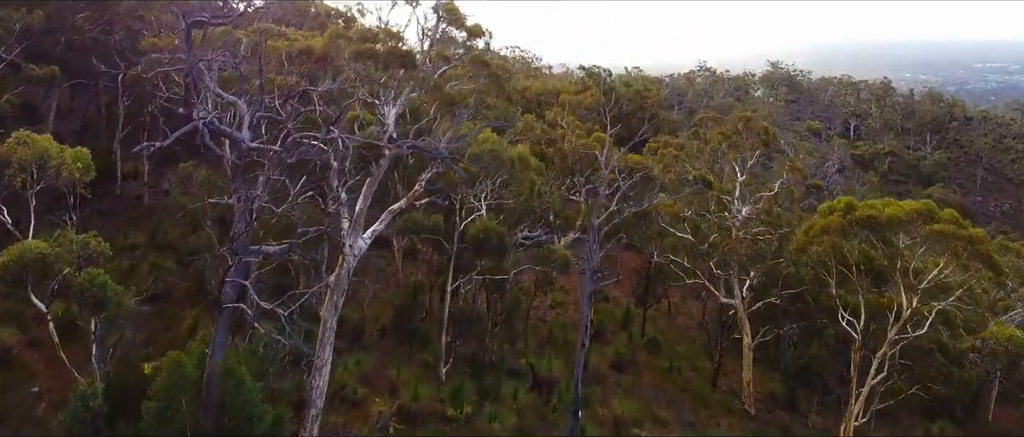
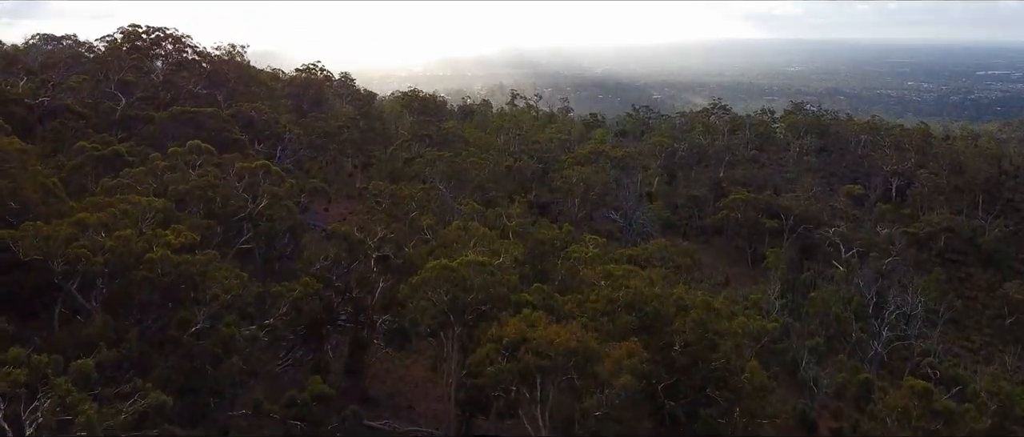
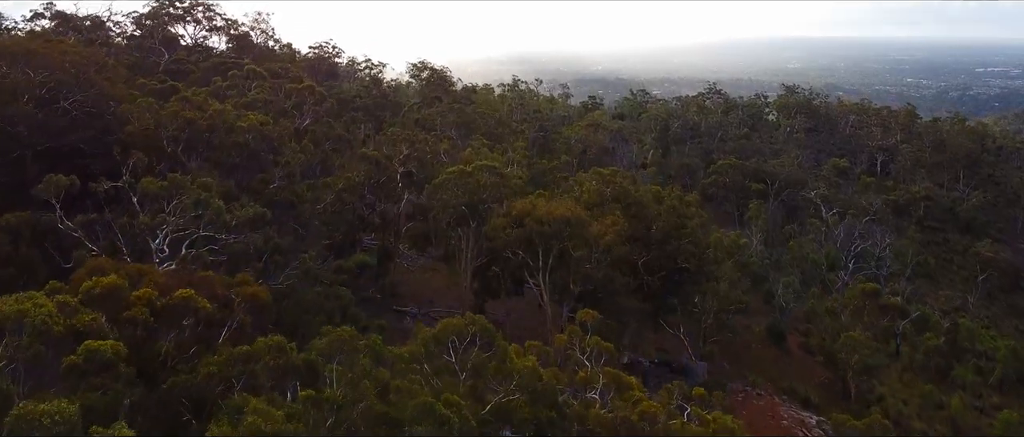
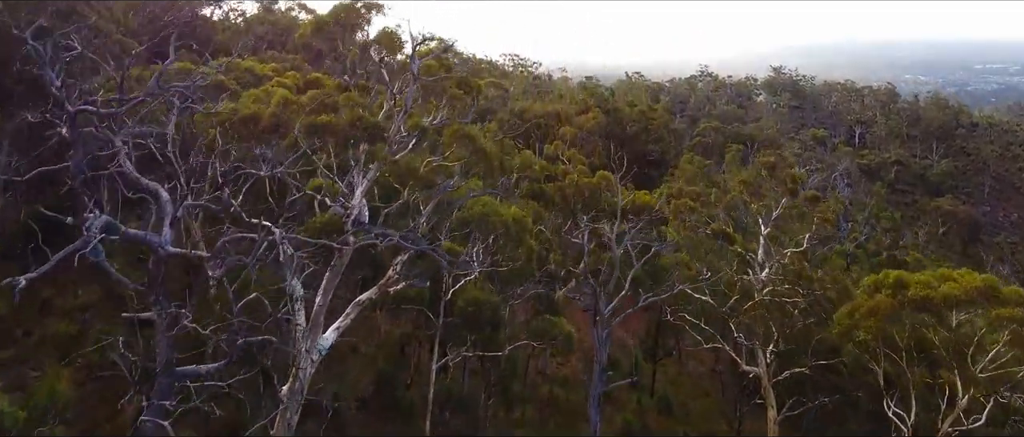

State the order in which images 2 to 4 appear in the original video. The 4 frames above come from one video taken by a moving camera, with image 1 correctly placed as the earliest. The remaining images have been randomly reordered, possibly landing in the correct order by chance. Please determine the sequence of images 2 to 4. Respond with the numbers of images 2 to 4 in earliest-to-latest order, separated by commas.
4, 3, 2
